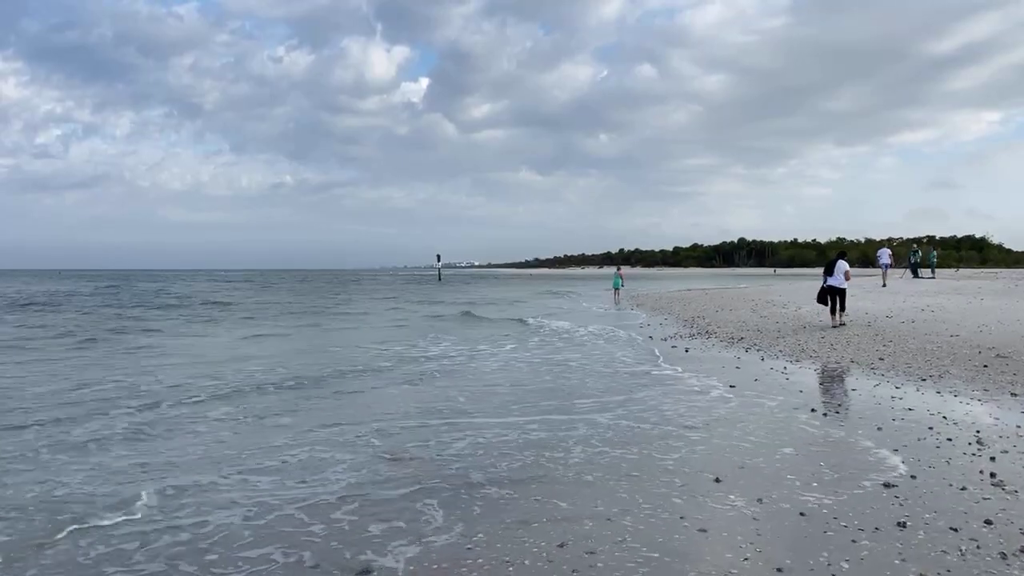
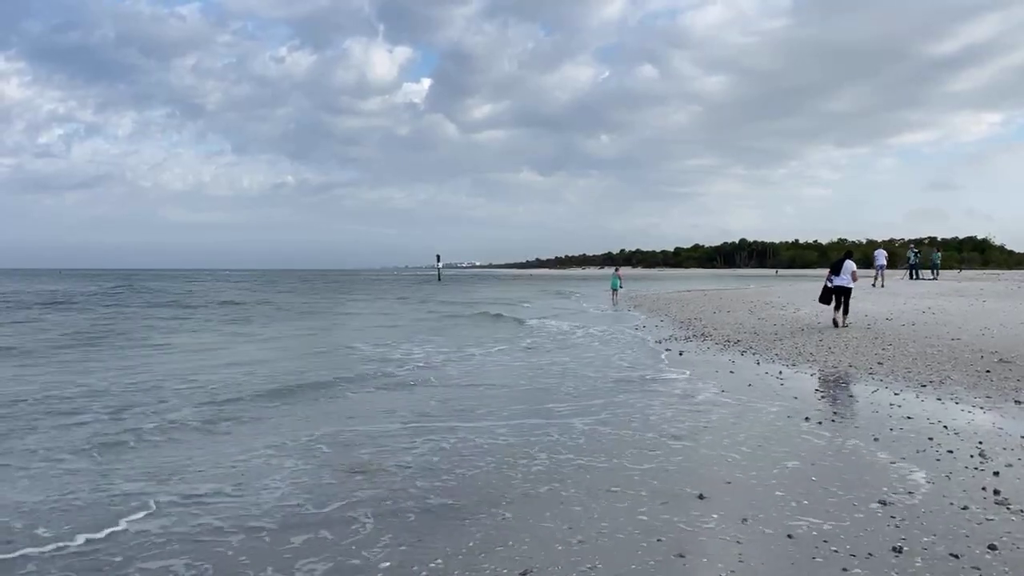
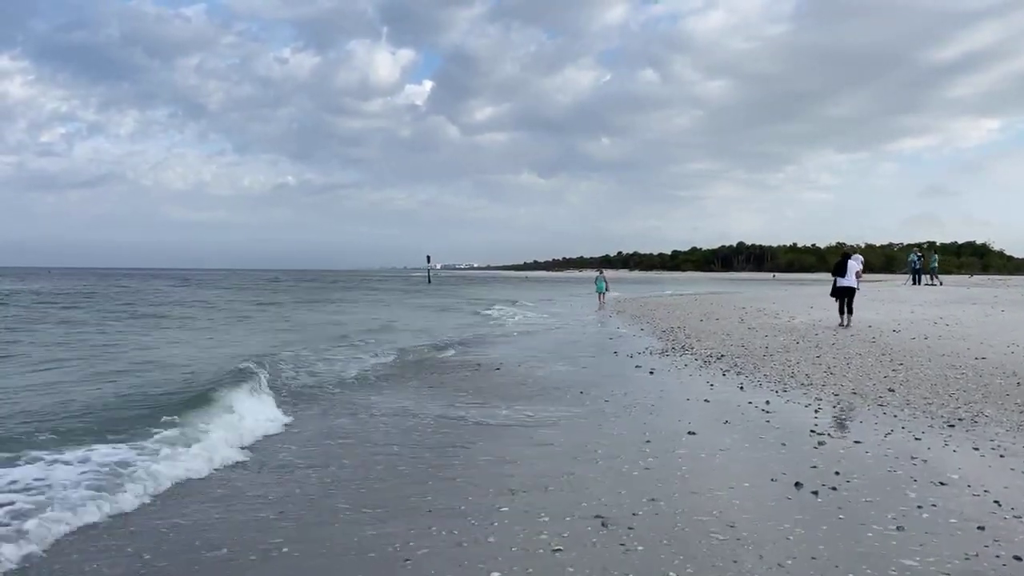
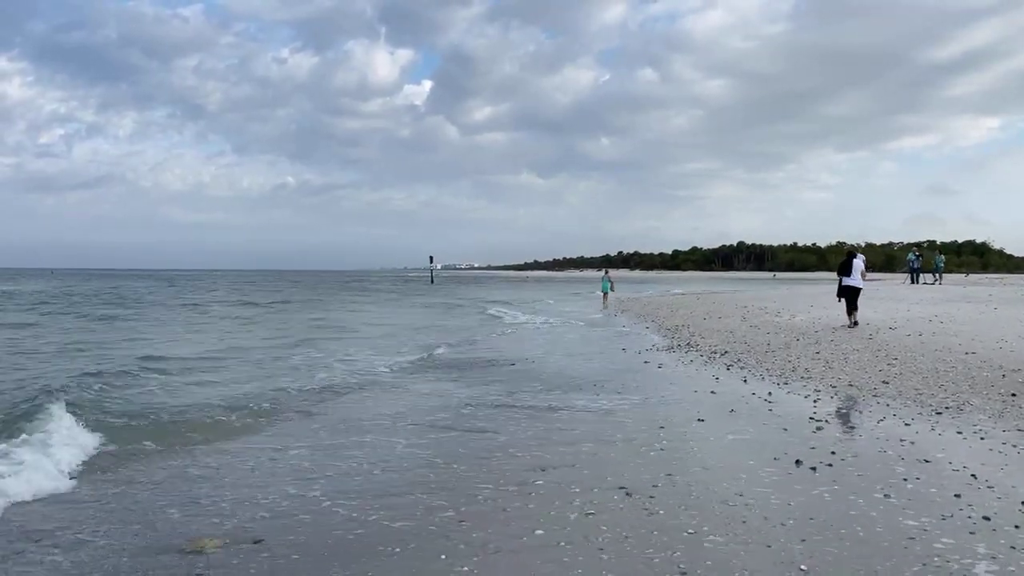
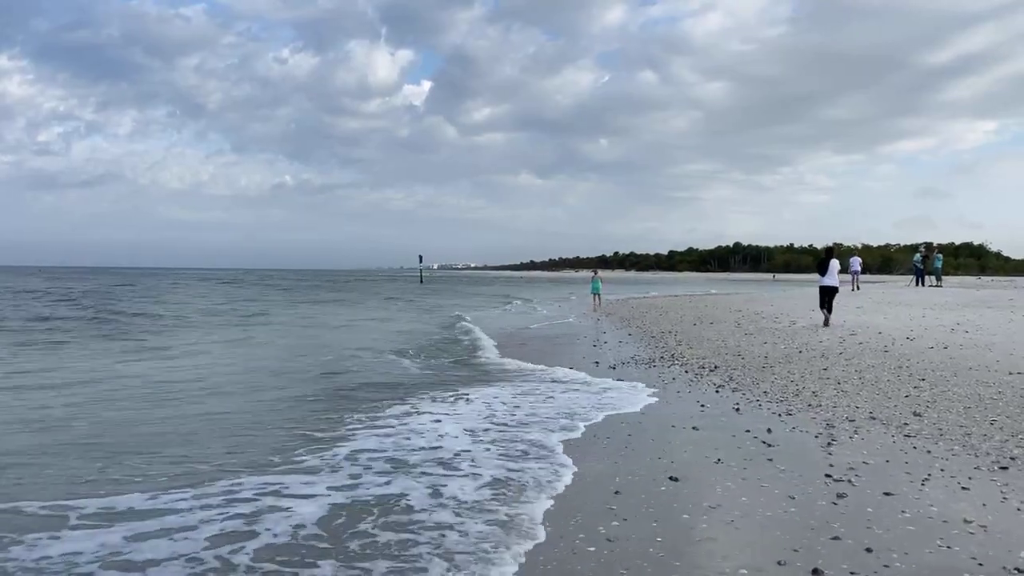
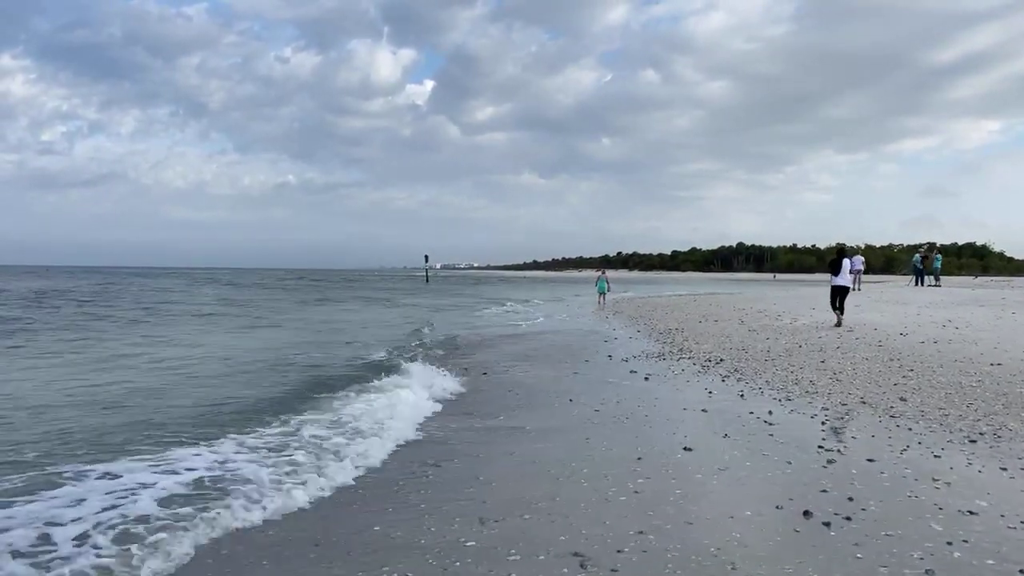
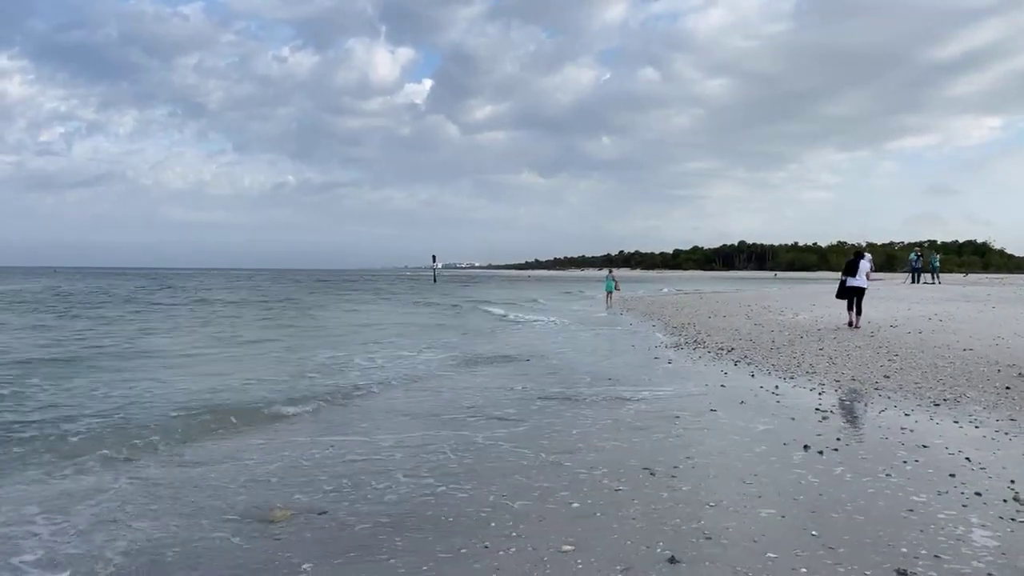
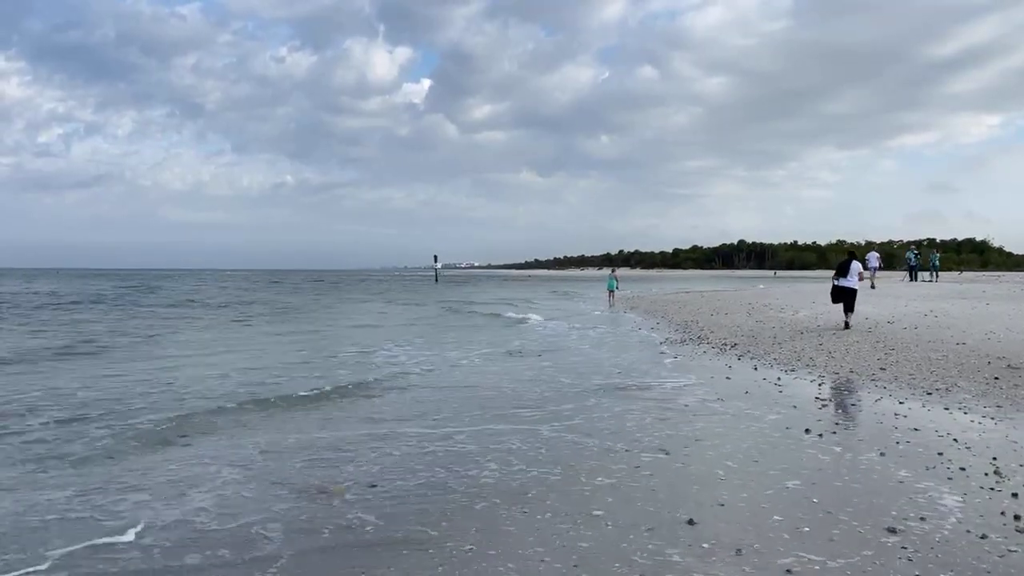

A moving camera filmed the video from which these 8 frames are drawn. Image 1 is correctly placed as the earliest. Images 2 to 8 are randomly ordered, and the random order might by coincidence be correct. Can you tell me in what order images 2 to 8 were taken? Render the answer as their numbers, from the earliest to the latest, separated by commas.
2, 8, 7, 4, 3, 6, 5
